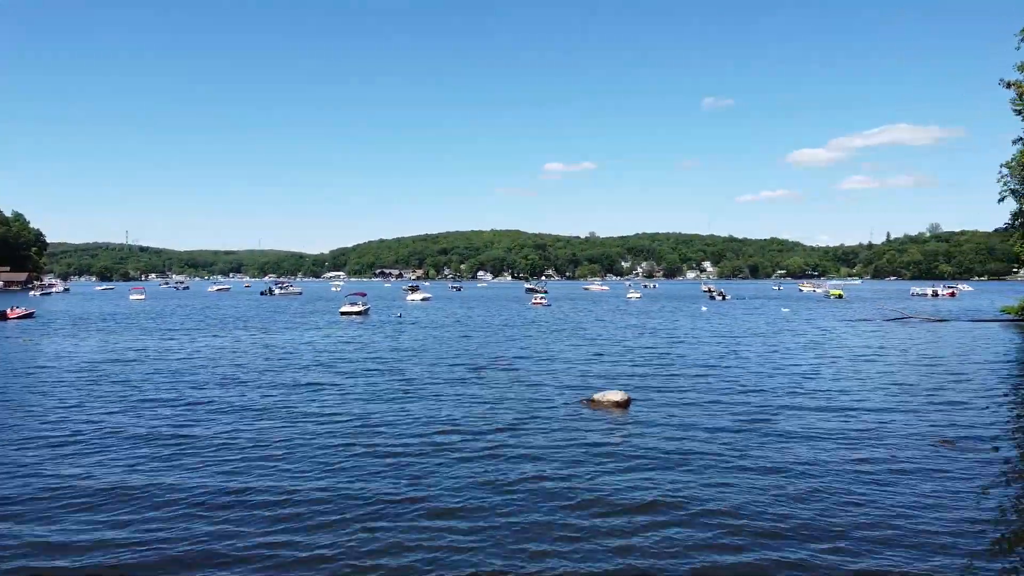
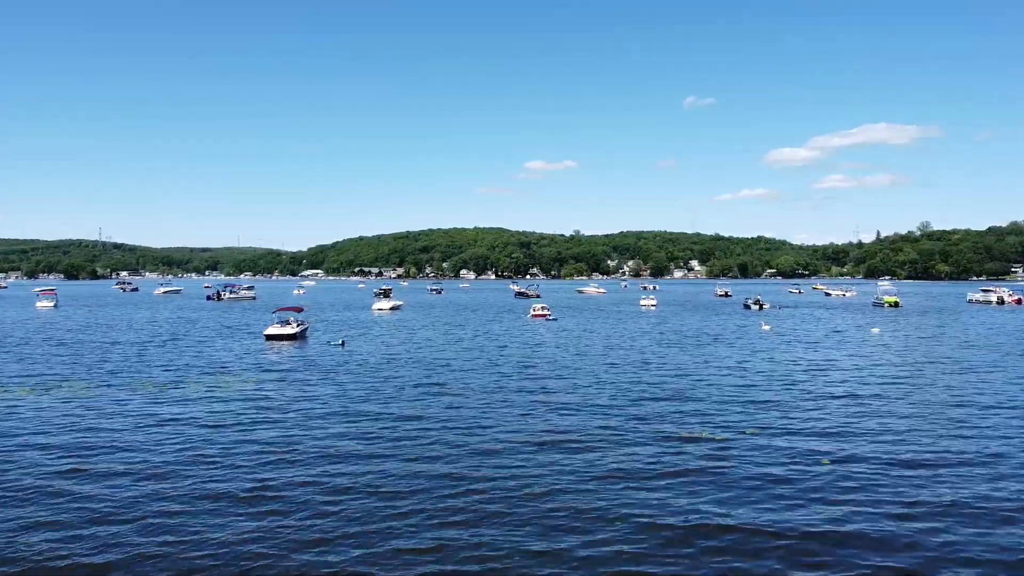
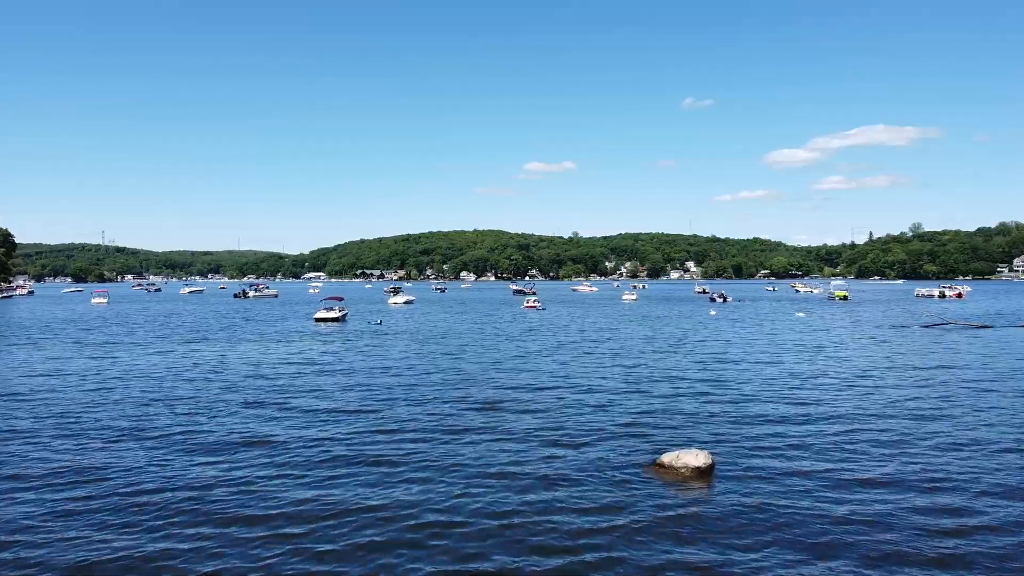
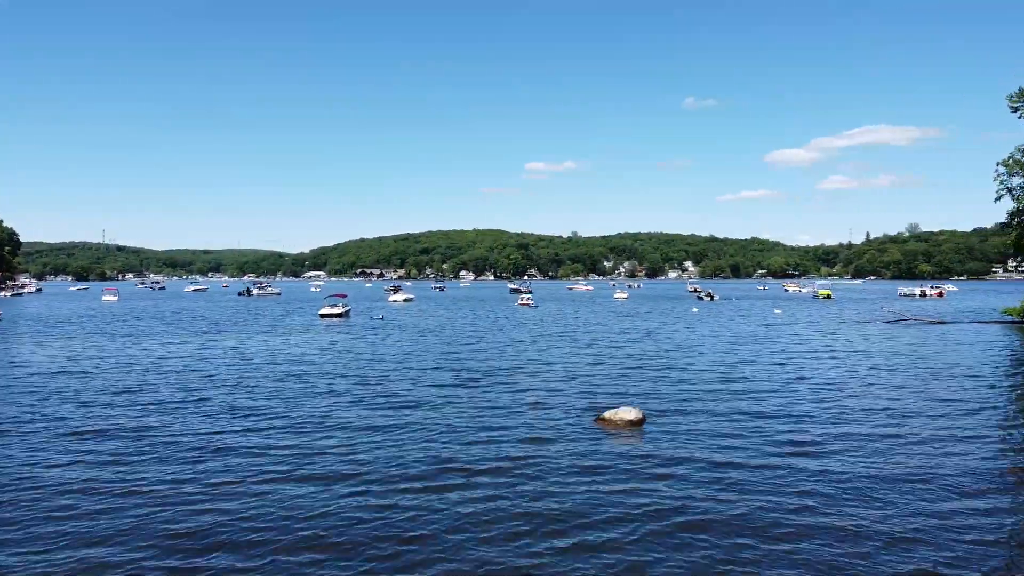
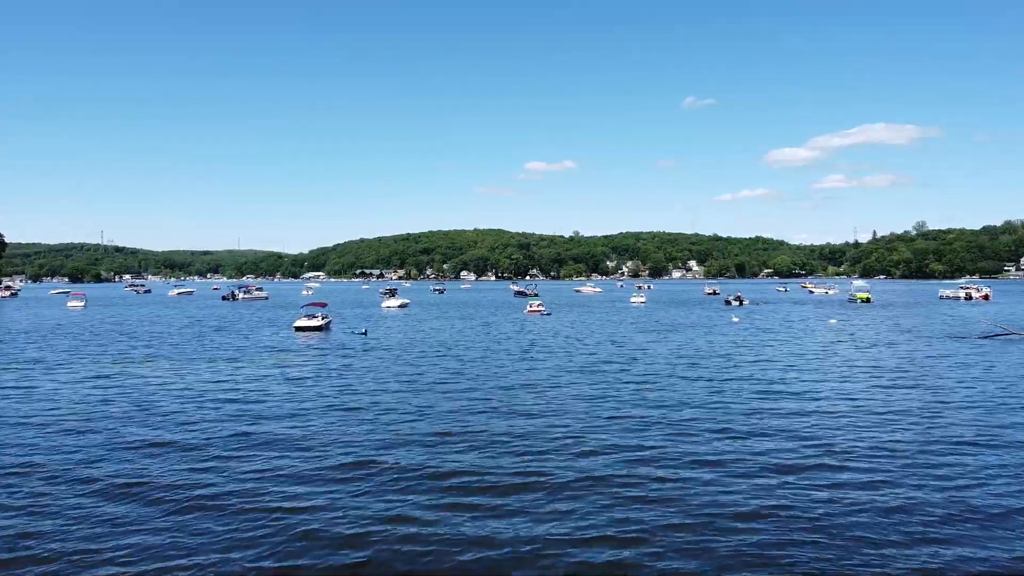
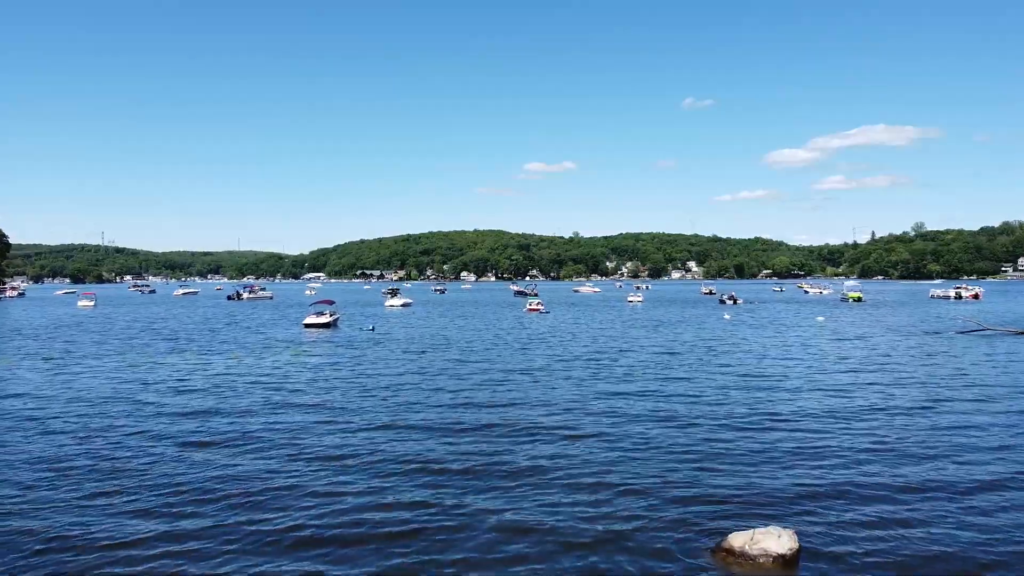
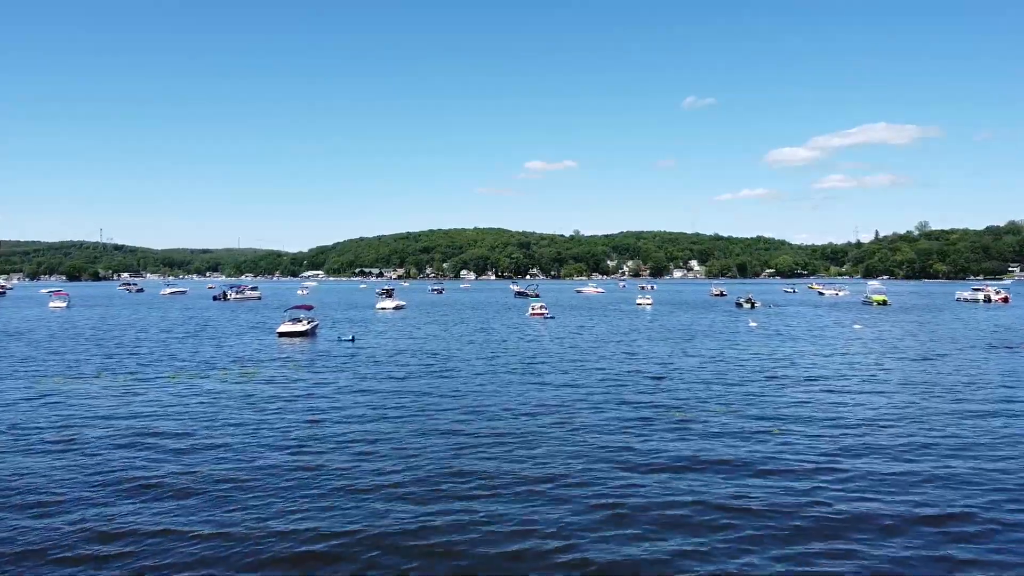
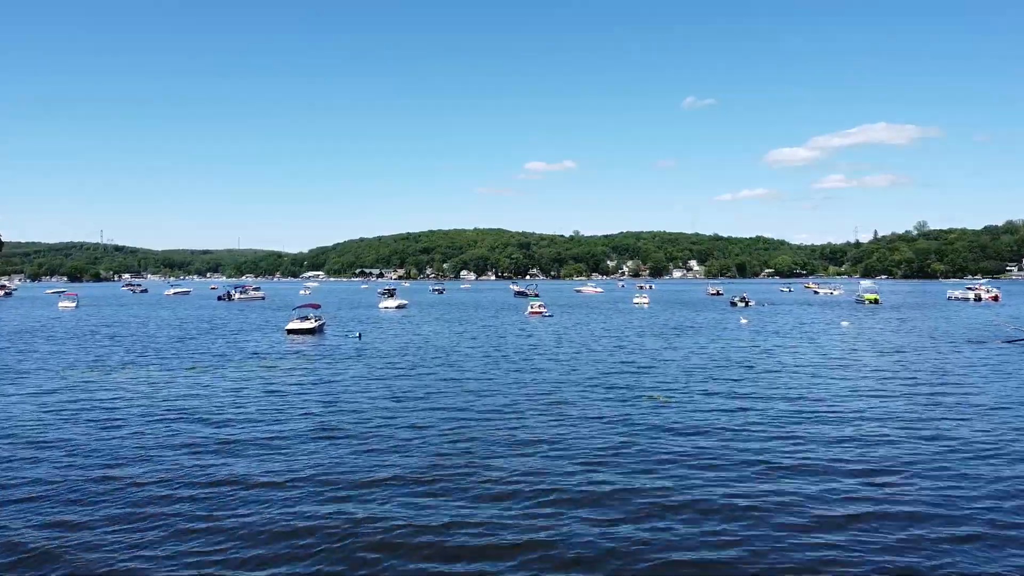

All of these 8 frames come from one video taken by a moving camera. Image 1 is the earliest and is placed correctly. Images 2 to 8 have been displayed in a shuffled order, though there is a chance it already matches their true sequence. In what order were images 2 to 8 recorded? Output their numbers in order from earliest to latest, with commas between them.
4, 3, 6, 5, 8, 7, 2
